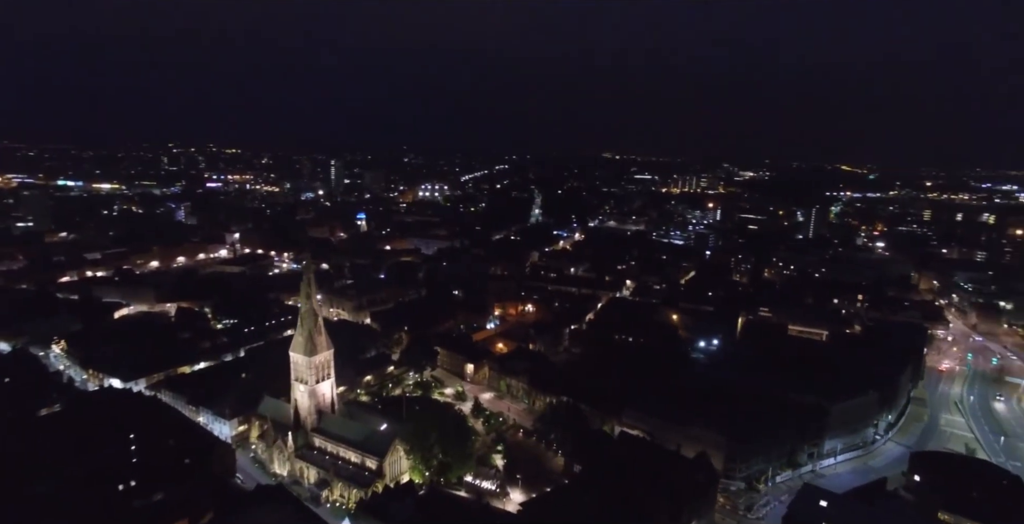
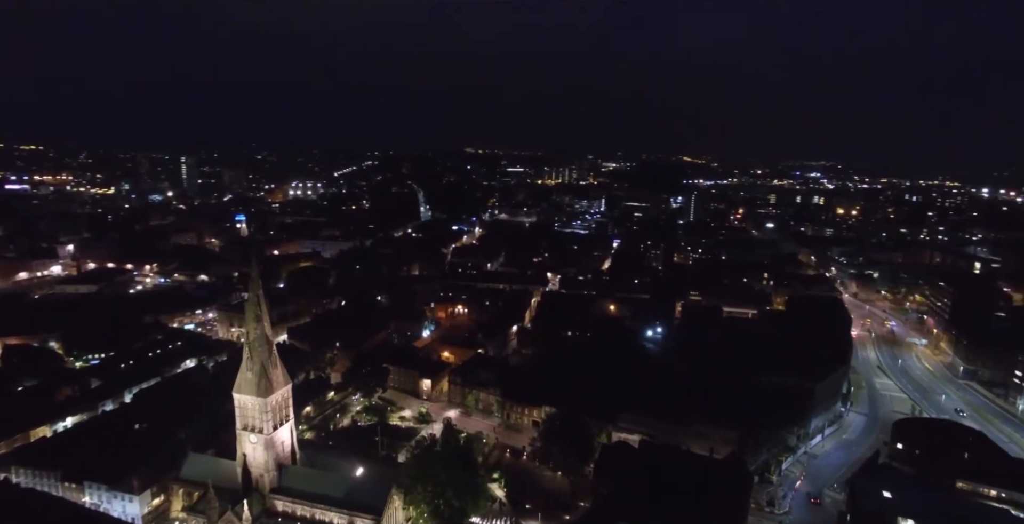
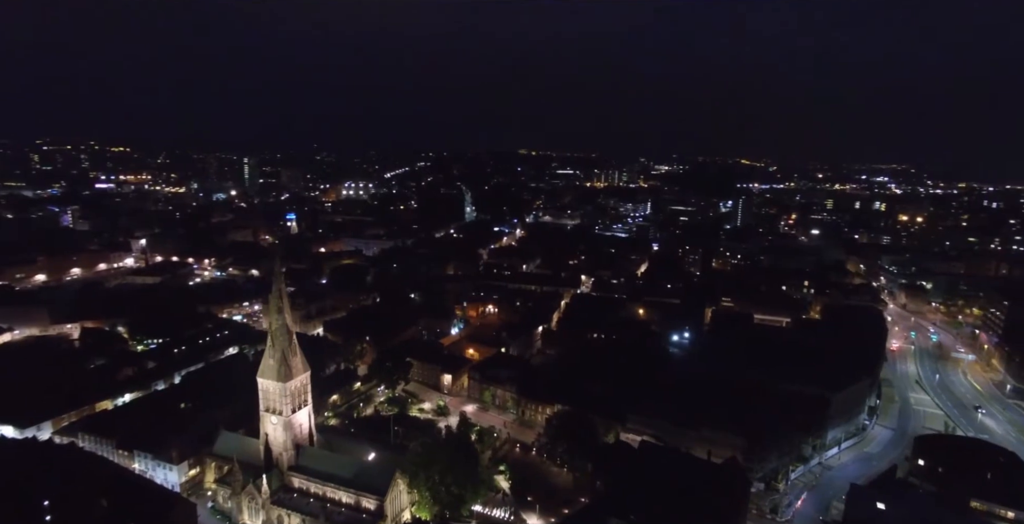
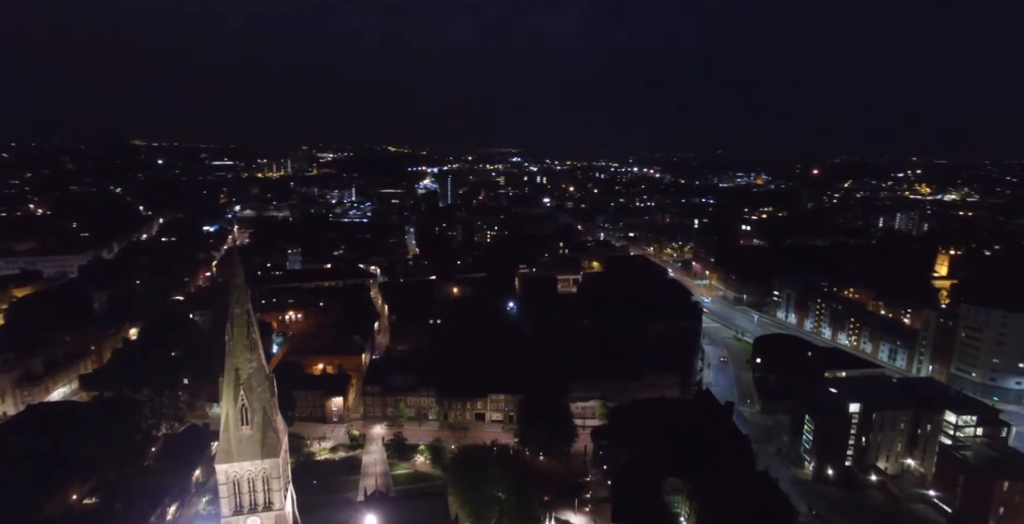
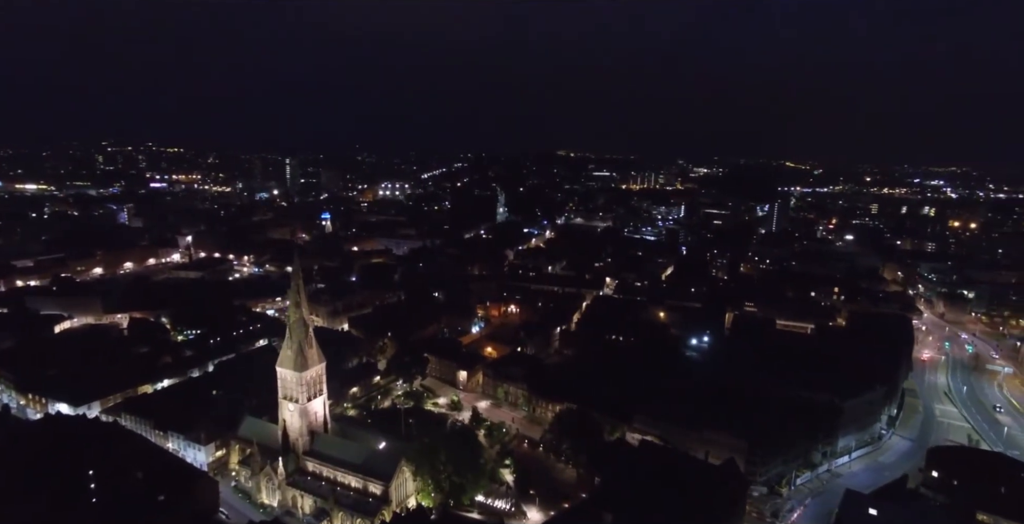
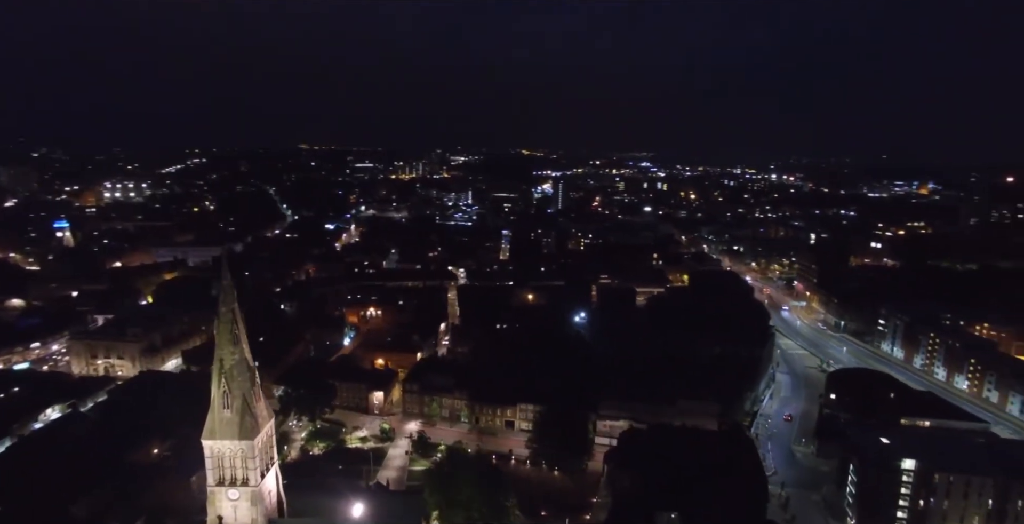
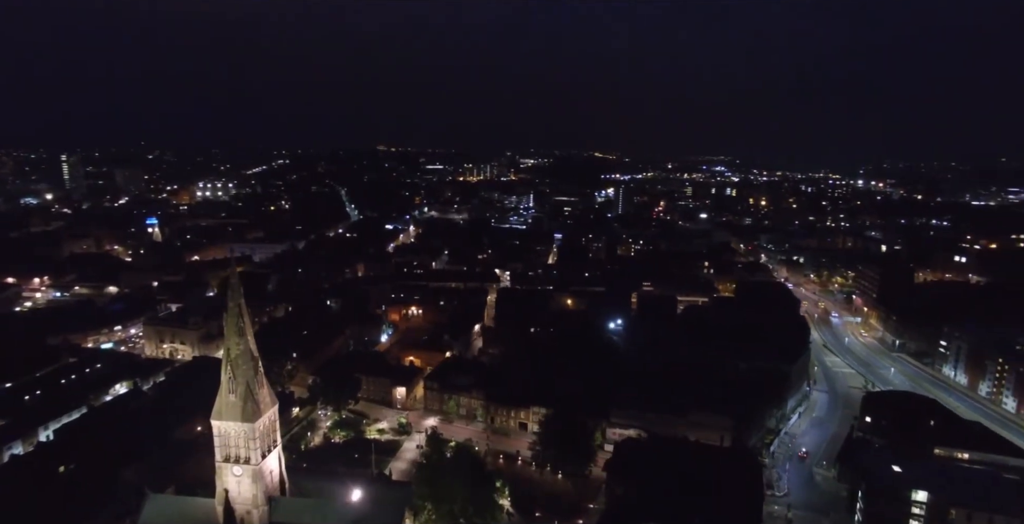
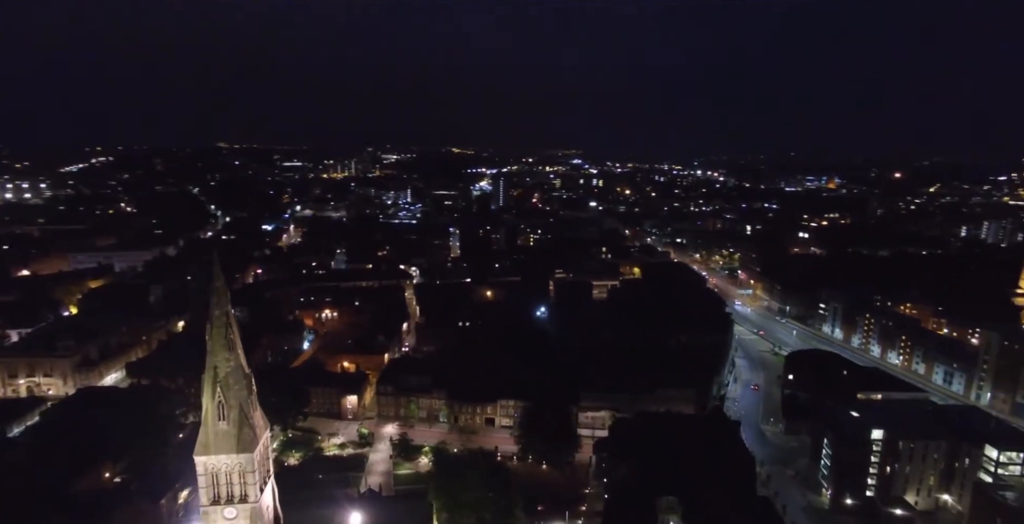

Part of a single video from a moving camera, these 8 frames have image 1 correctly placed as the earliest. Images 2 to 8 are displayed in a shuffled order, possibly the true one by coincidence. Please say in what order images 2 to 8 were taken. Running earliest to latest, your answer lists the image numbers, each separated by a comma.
5, 3, 2, 7, 6, 8, 4
